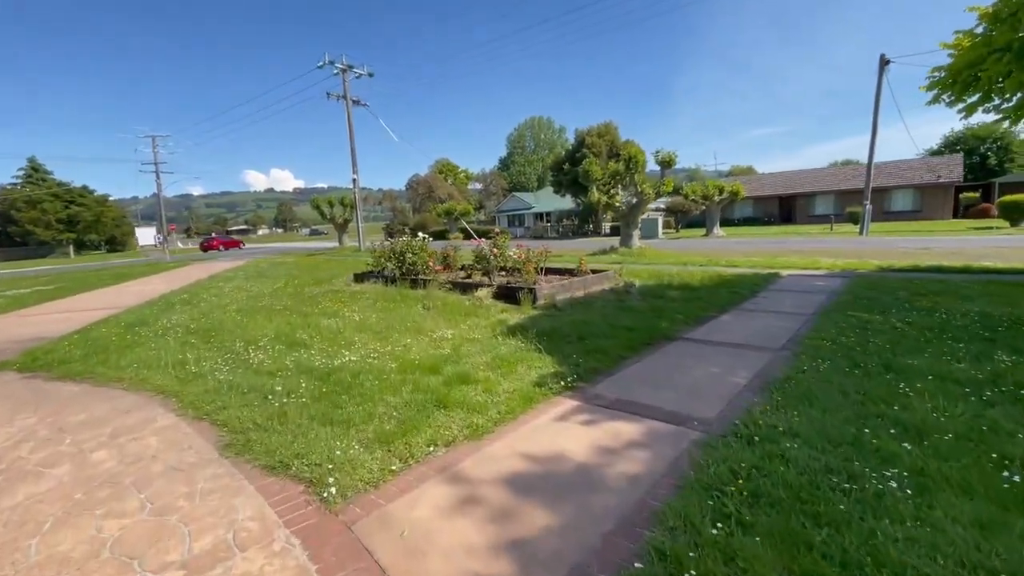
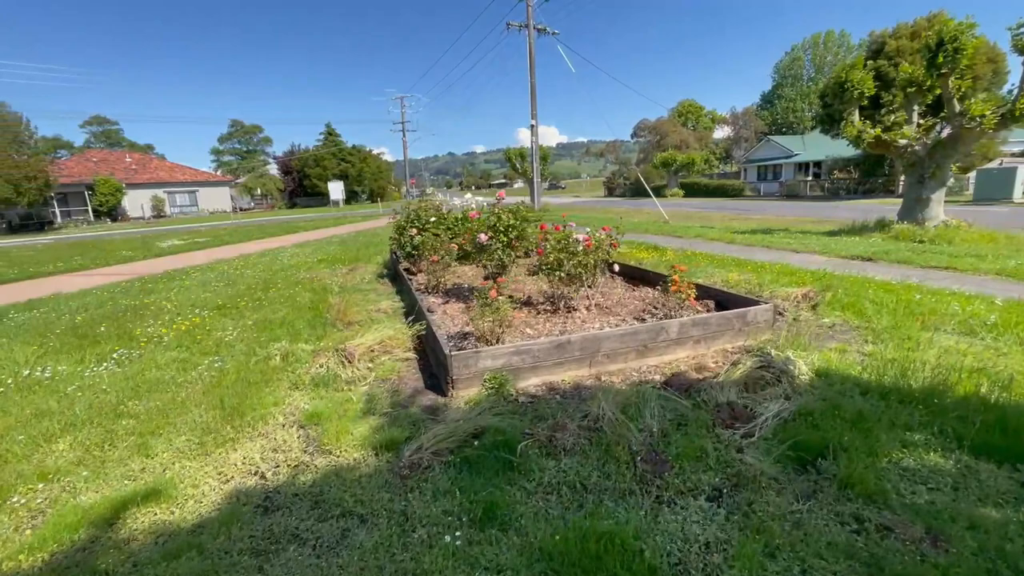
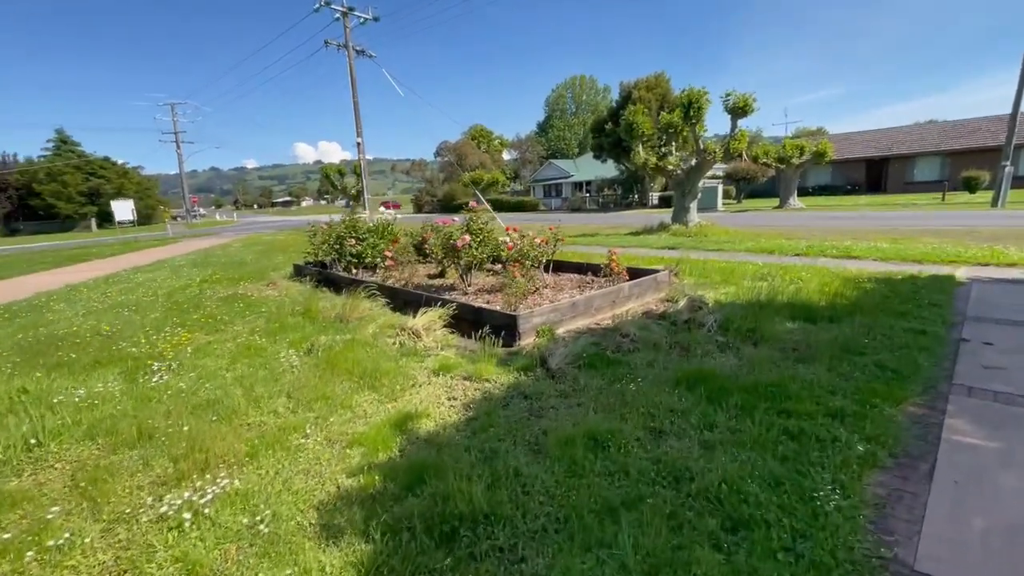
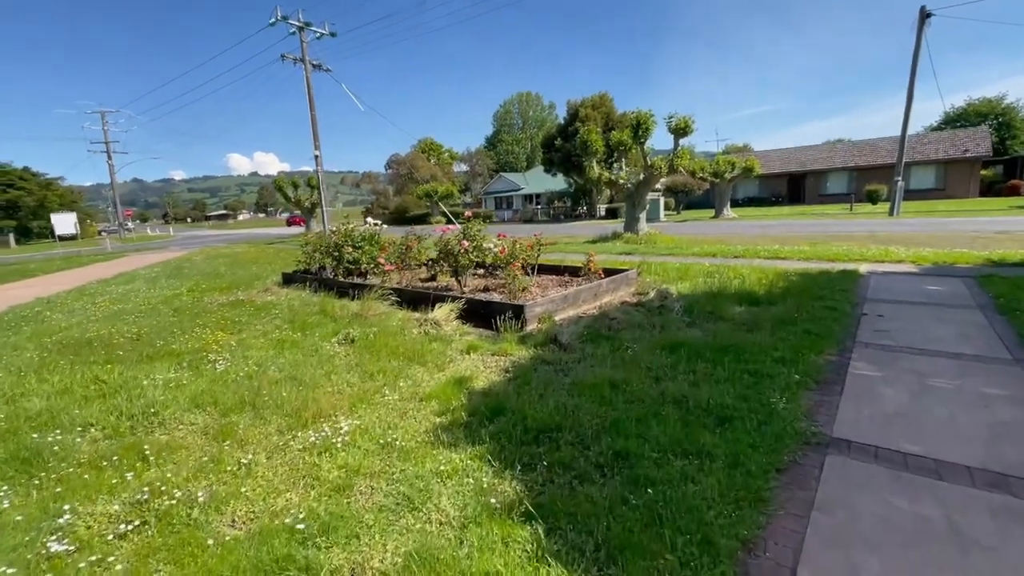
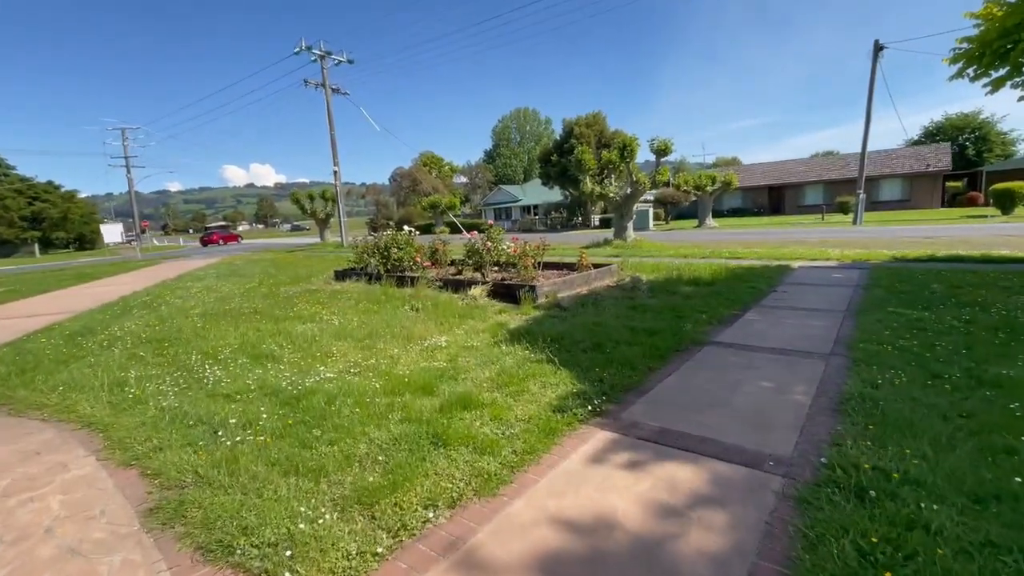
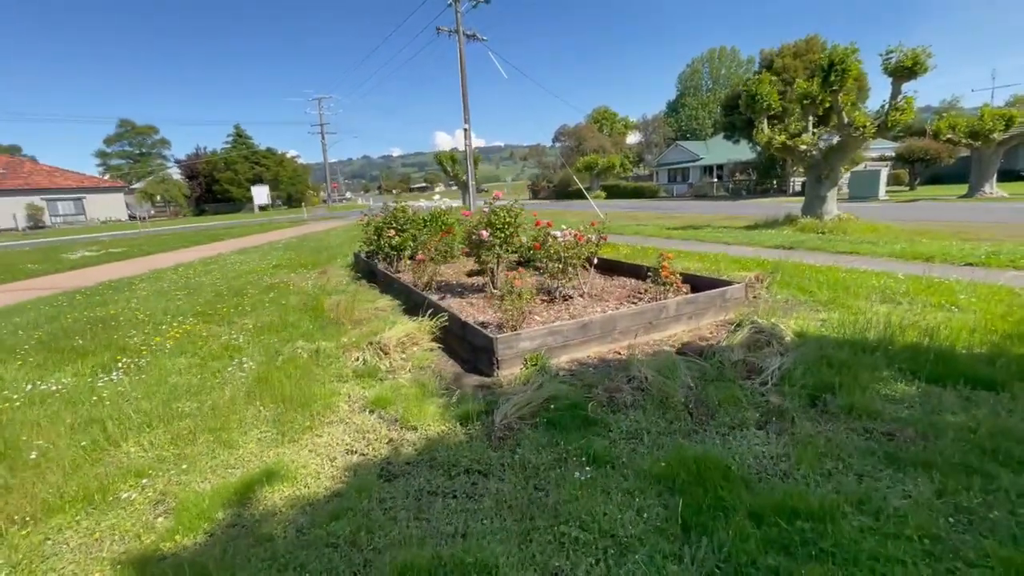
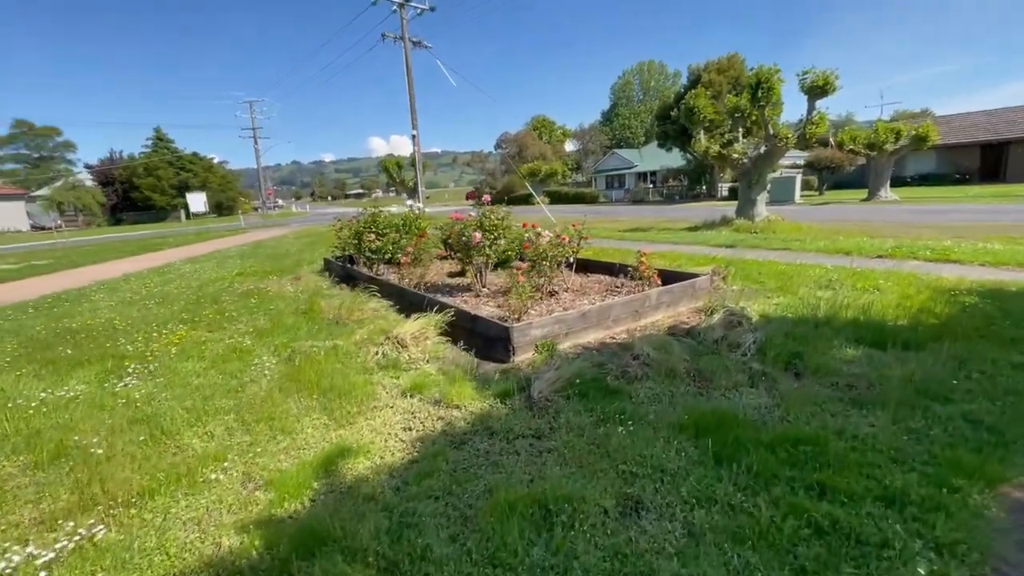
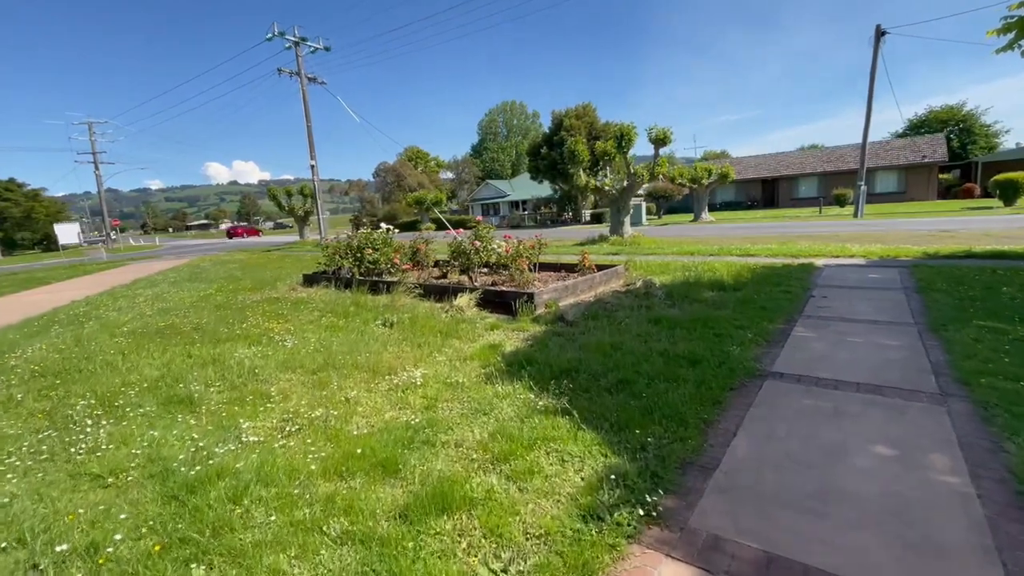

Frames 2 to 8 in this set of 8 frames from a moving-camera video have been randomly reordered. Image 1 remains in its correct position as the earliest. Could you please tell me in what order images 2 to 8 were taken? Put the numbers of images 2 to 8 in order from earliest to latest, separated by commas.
5, 8, 4, 3, 7, 6, 2
